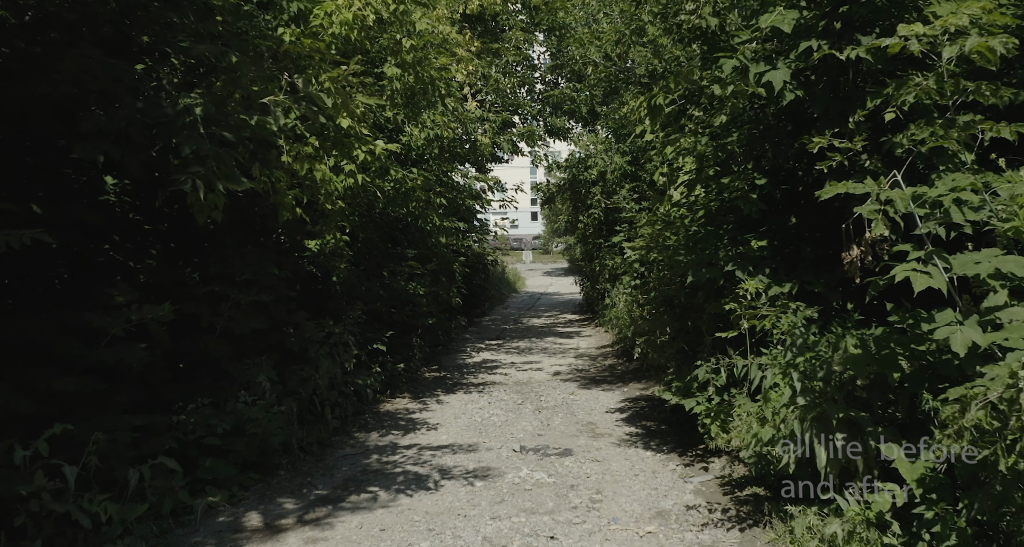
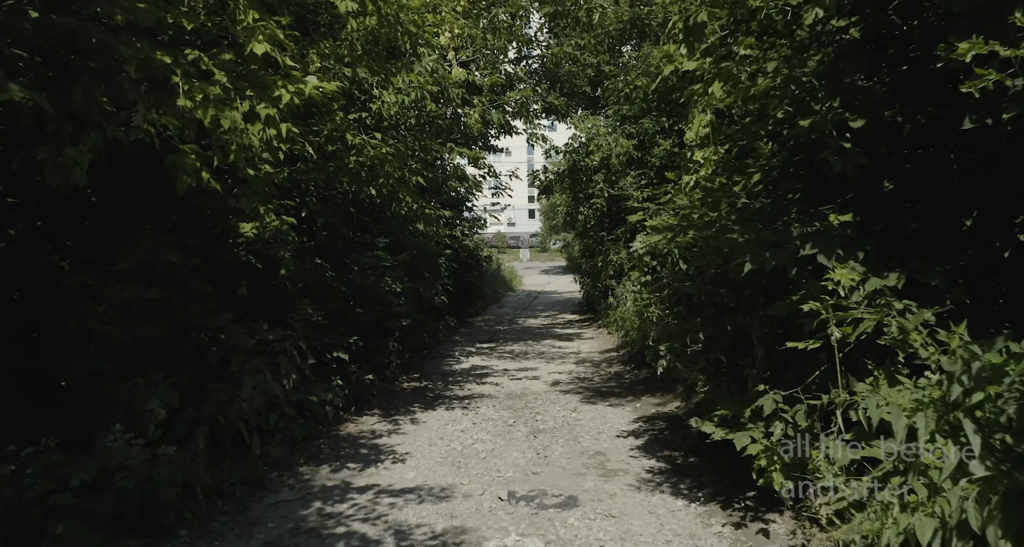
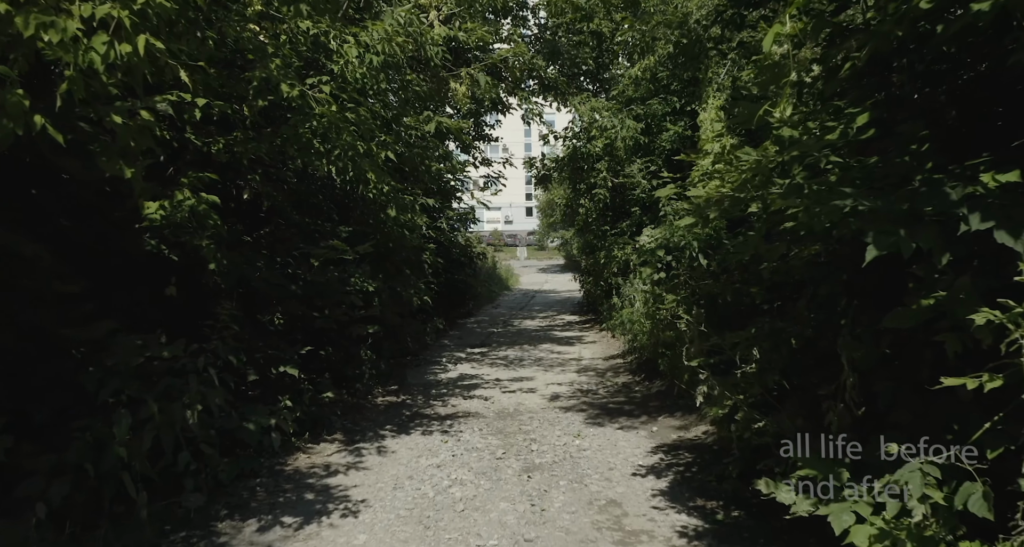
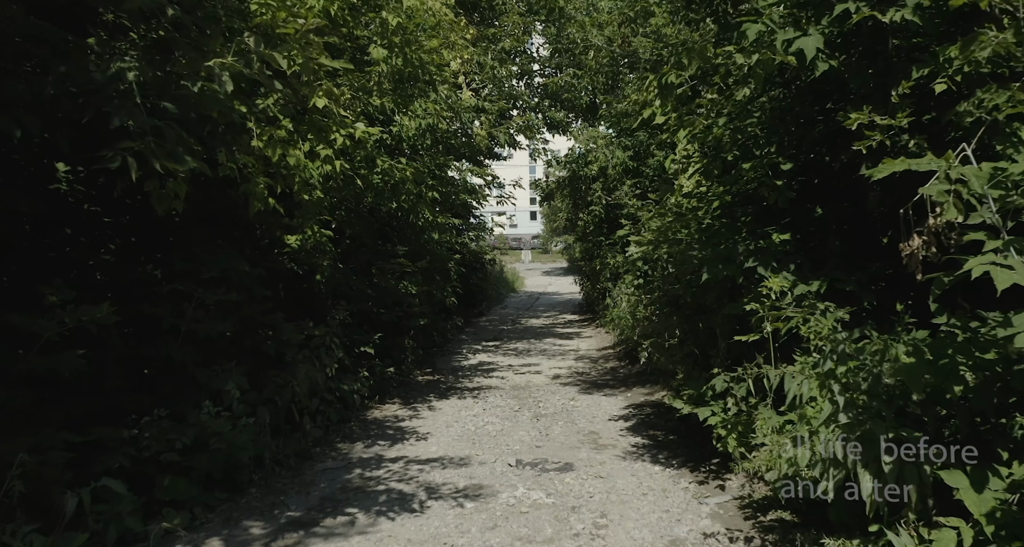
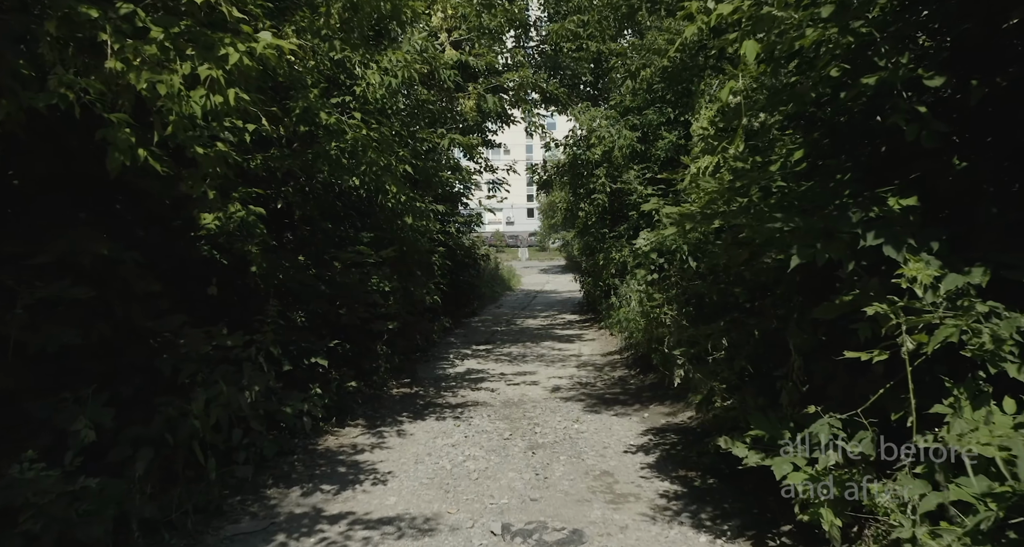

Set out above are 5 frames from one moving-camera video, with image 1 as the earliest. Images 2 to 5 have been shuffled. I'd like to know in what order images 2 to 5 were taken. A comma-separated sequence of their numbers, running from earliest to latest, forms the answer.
4, 2, 5, 3
